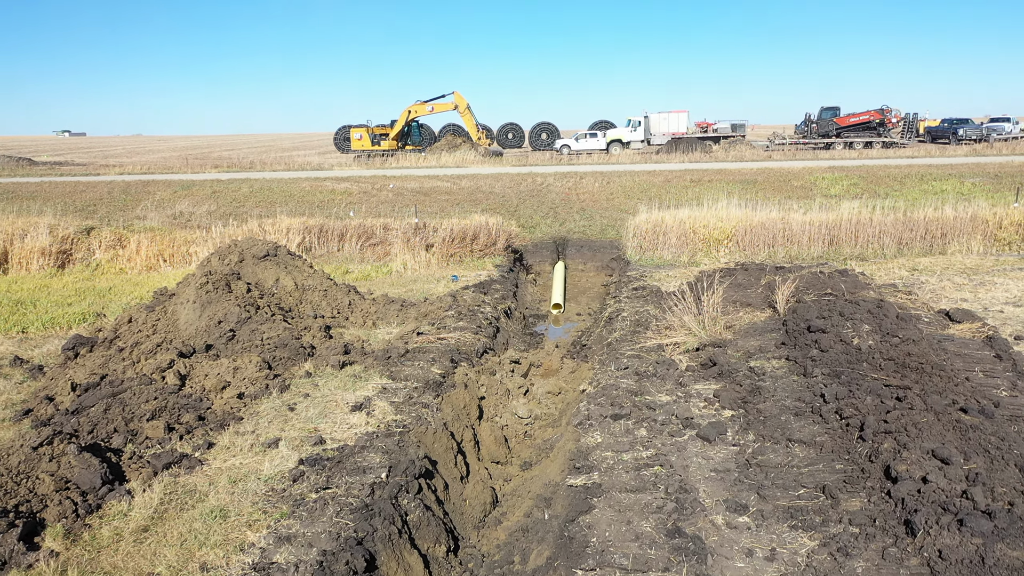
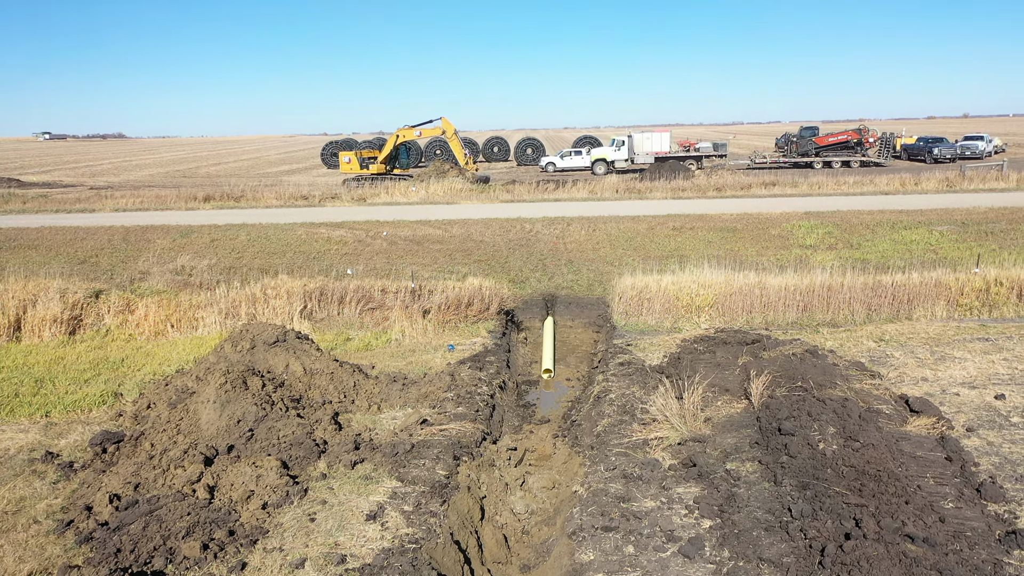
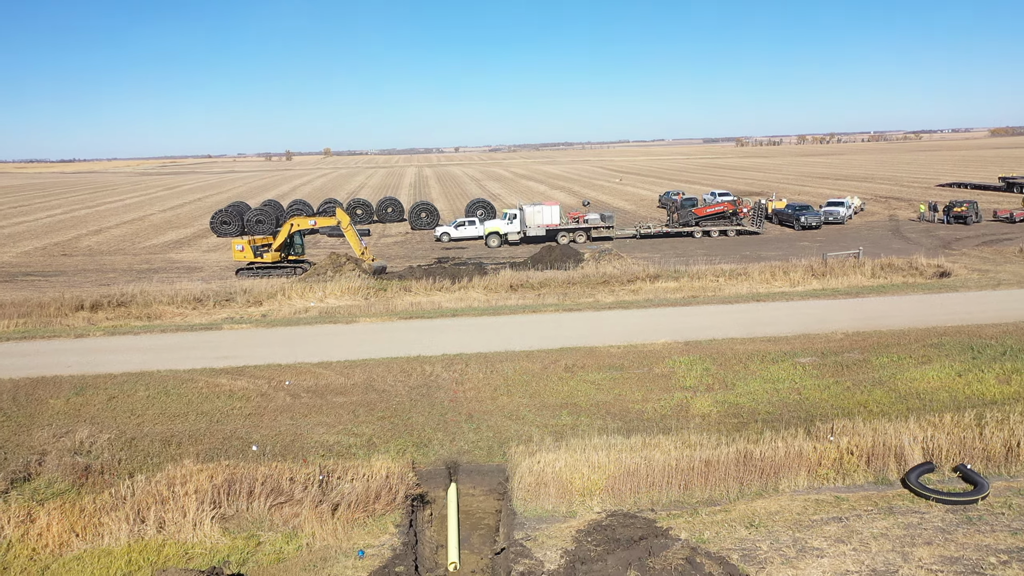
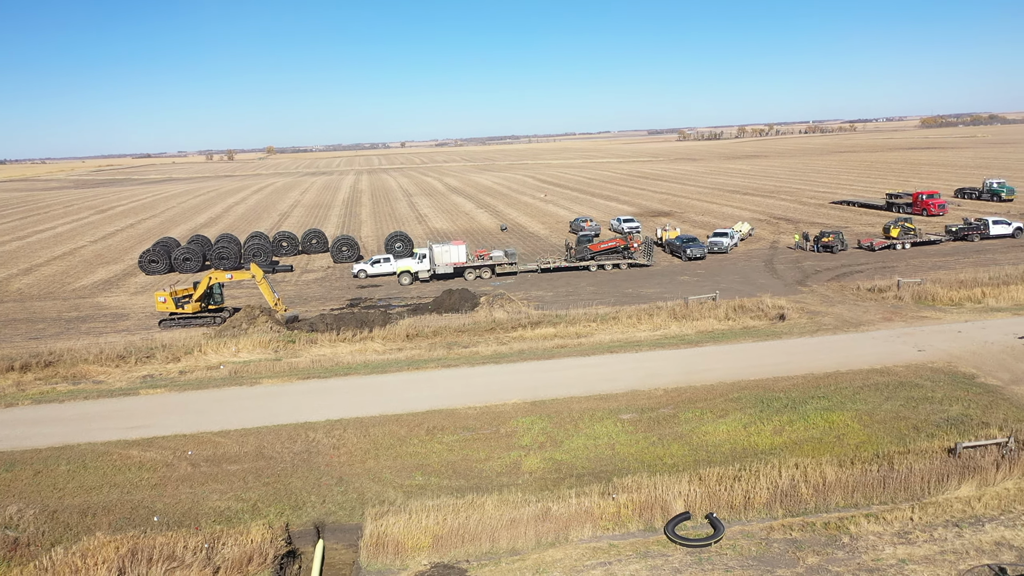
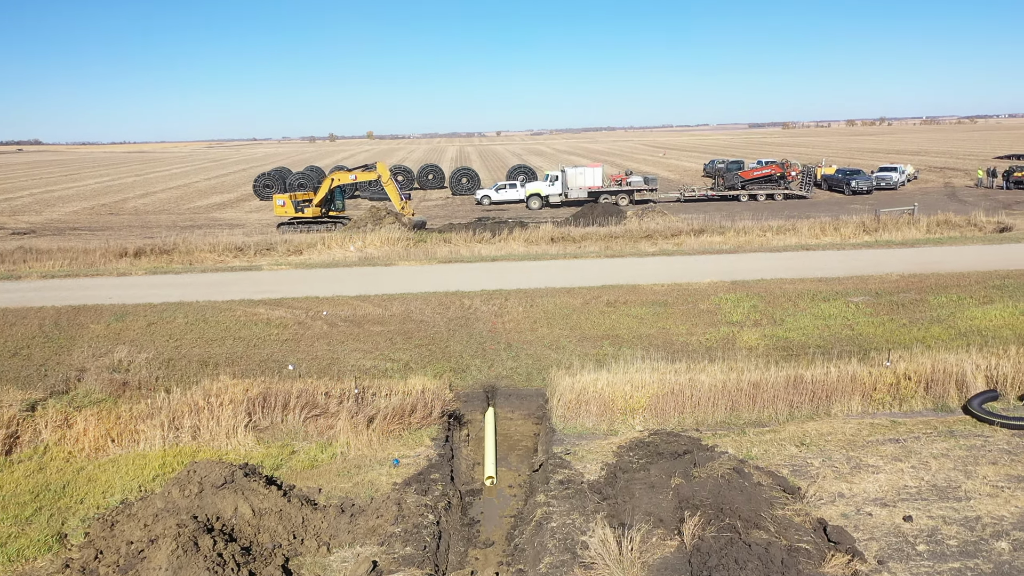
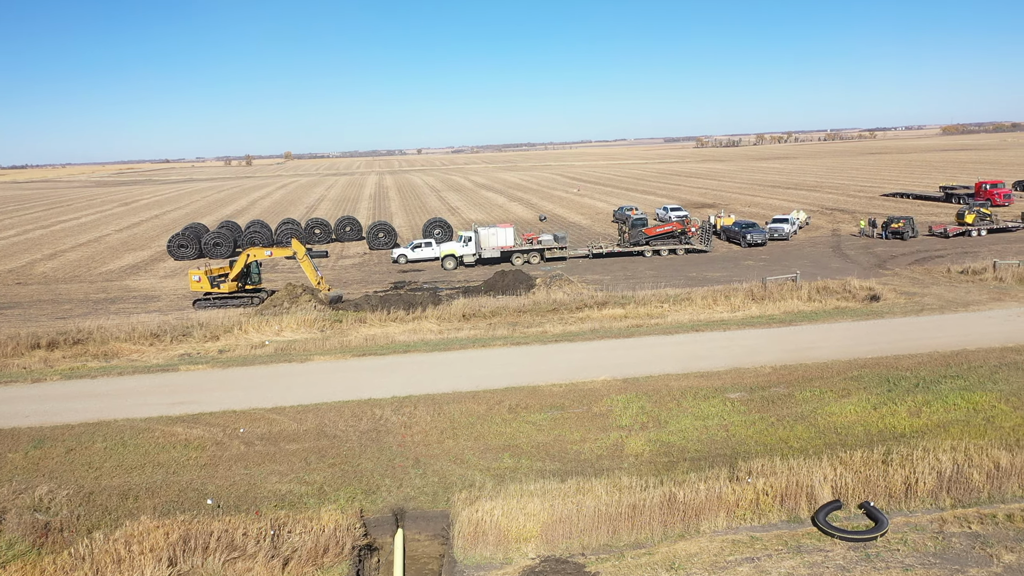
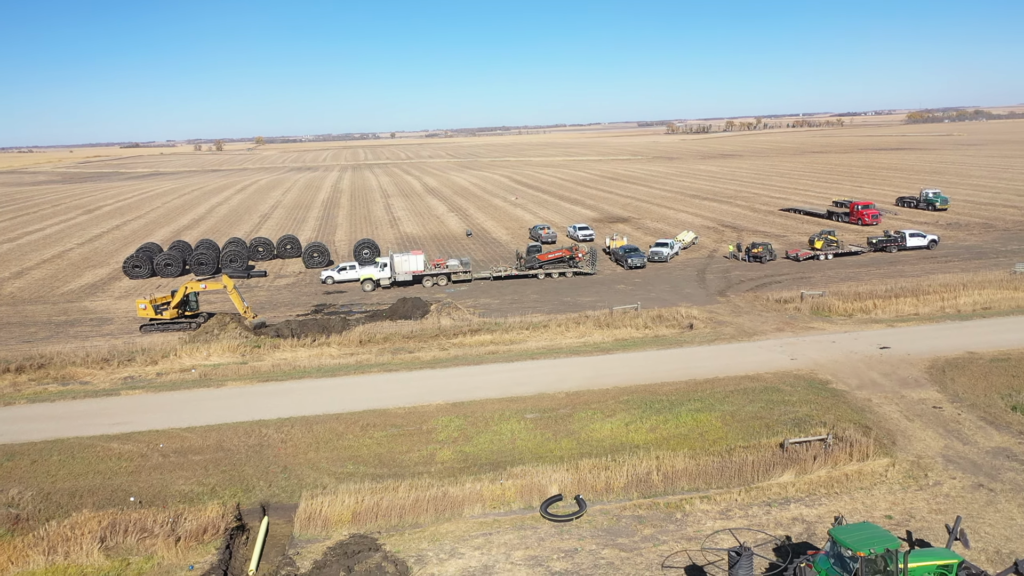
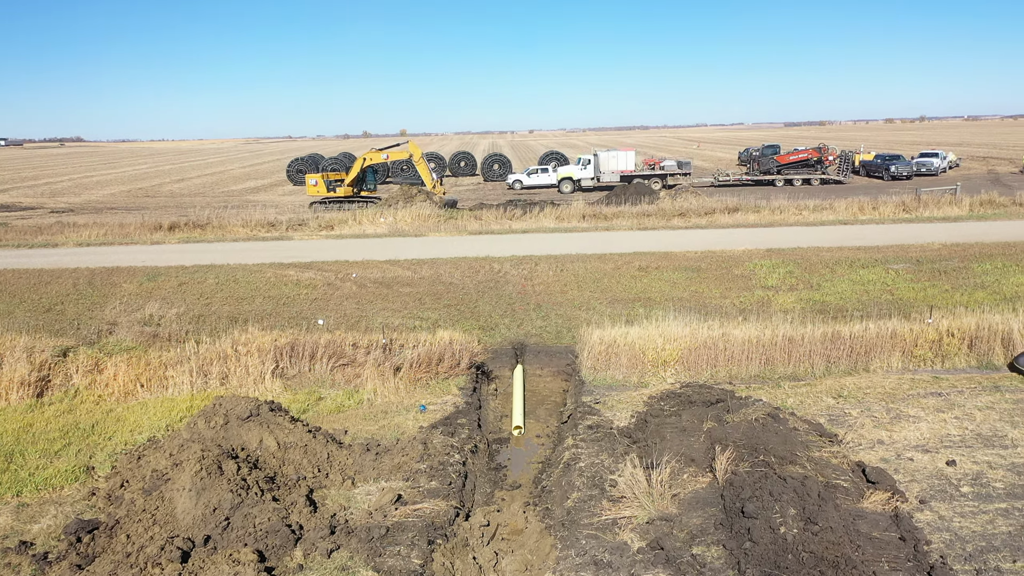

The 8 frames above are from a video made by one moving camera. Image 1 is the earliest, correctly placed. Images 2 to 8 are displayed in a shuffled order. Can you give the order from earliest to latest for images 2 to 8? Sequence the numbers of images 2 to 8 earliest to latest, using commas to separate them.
2, 8, 5, 3, 6, 4, 7
